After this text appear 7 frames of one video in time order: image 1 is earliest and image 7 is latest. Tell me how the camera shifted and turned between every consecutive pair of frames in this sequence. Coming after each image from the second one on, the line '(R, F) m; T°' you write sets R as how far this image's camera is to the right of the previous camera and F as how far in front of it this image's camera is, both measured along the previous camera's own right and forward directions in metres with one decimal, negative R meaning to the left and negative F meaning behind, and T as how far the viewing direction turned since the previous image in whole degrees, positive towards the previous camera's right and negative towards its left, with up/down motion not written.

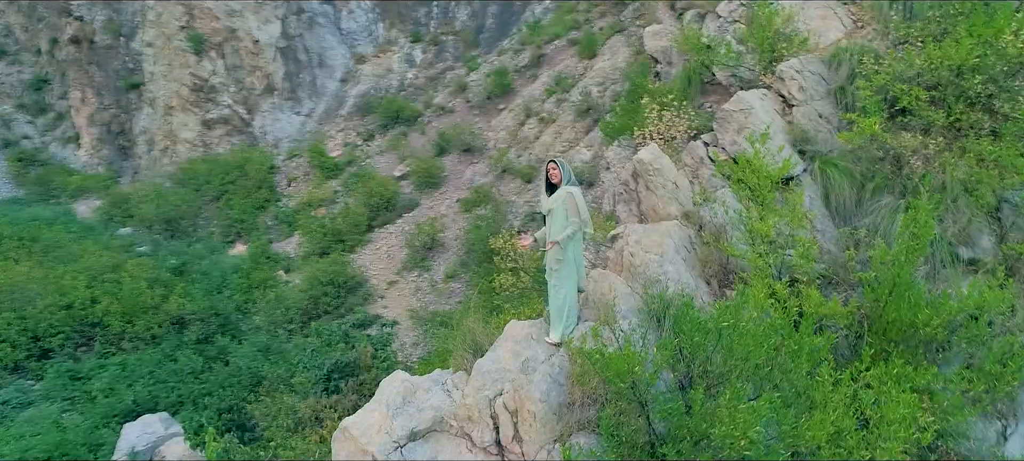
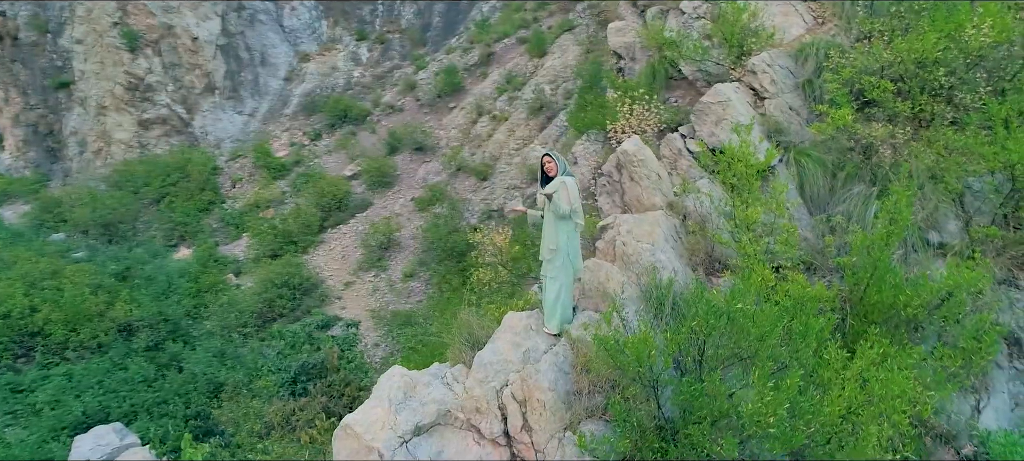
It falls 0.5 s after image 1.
(-0.4, 0.0) m; +5°
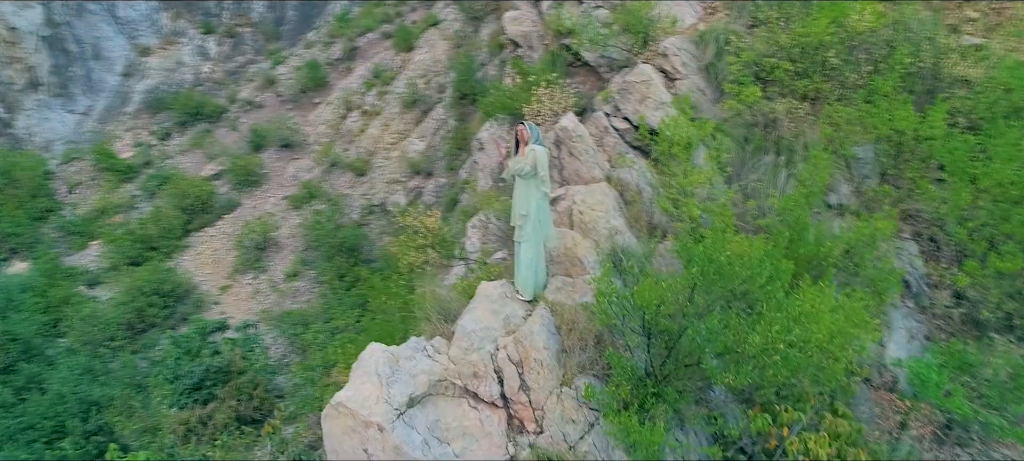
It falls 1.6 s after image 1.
(-1.0, 0.0) m; +12°
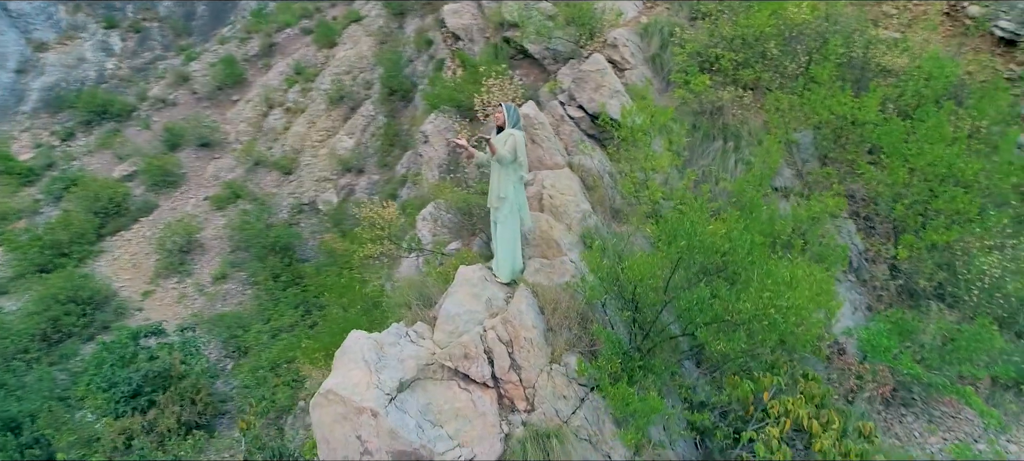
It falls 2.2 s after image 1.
(-0.5, 0.0) m; +7°
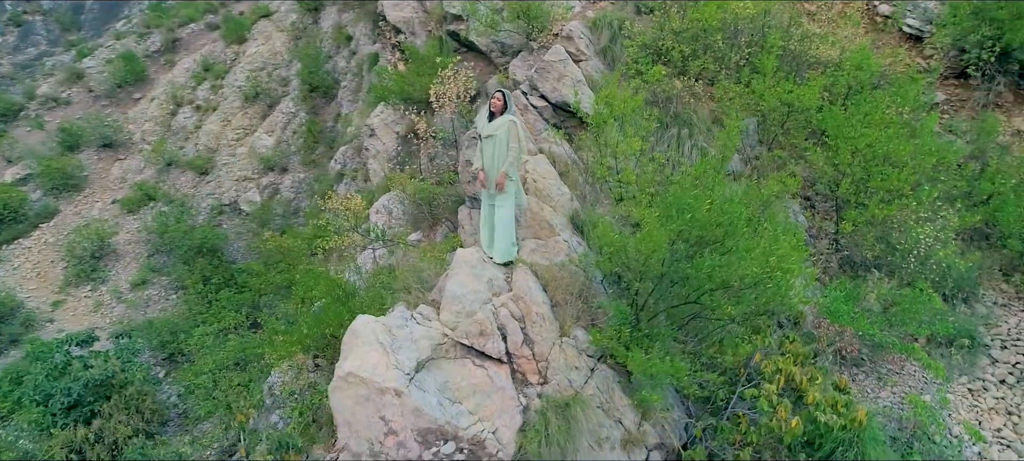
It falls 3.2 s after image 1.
(-0.8, -0.1) m; +8°
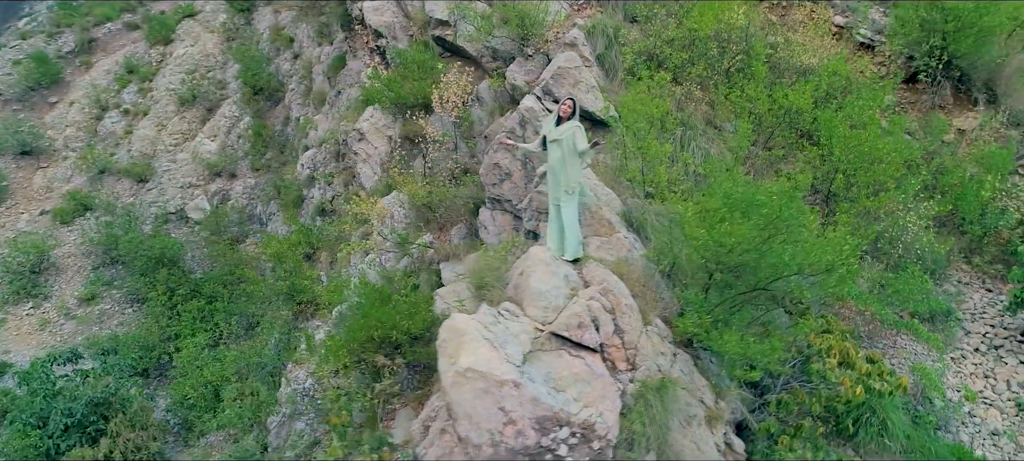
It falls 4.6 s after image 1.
(-1.5, -0.2) m; +8°
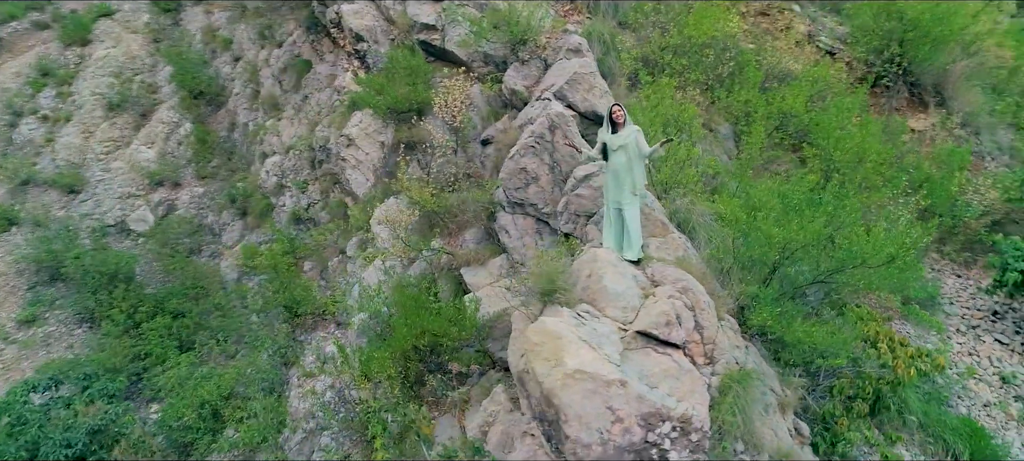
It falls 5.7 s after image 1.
(-1.5, 0.0) m; +8°
